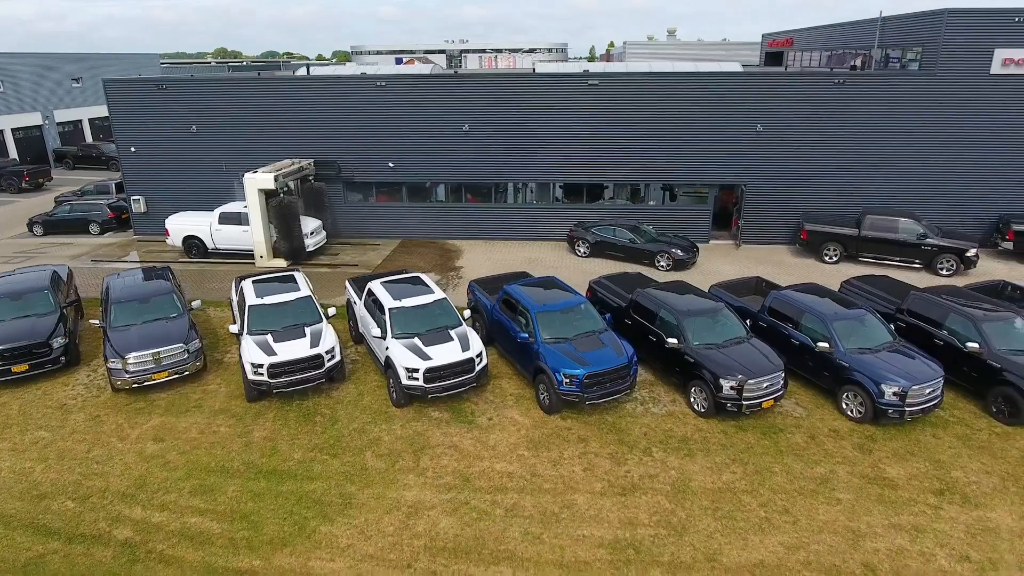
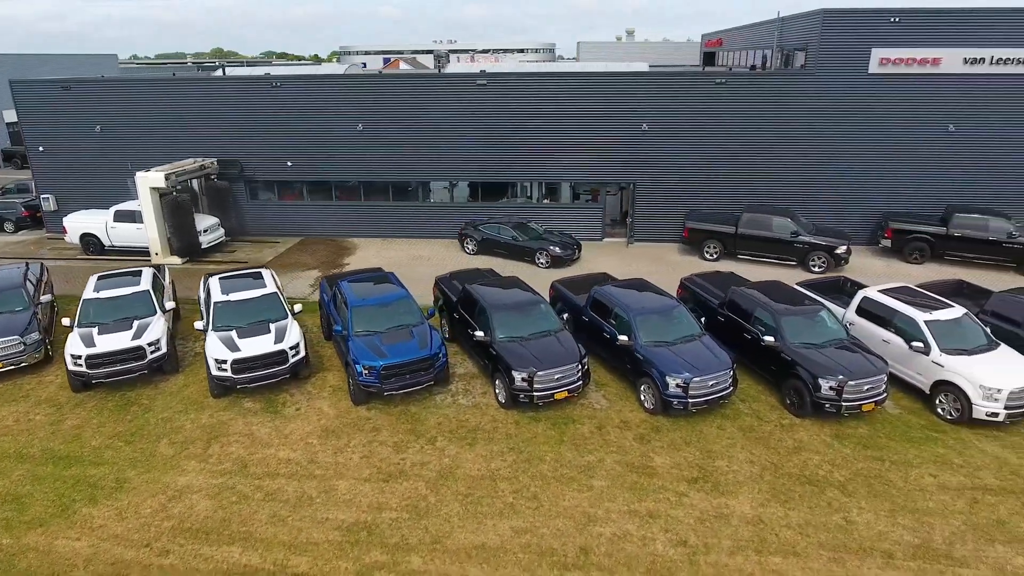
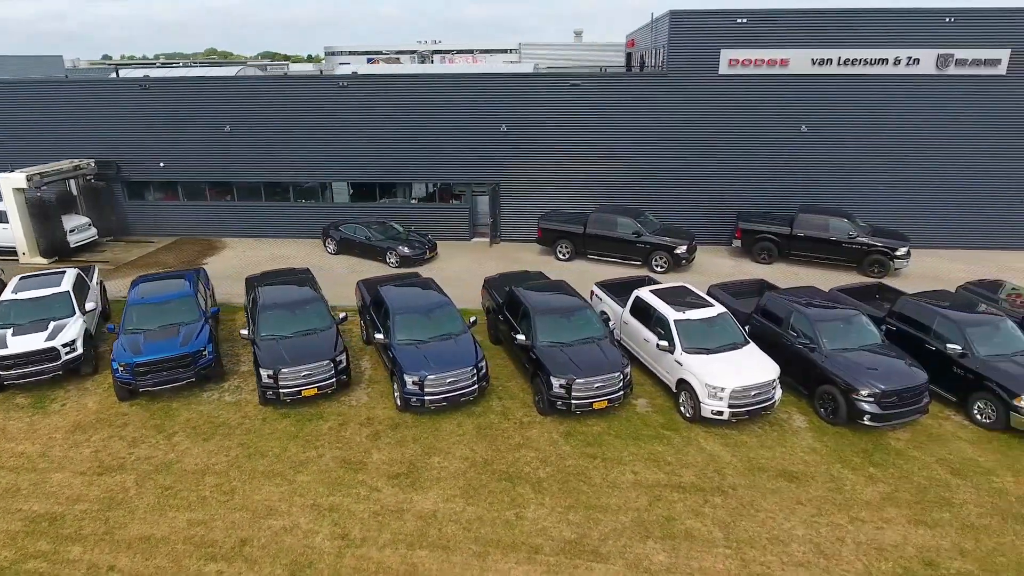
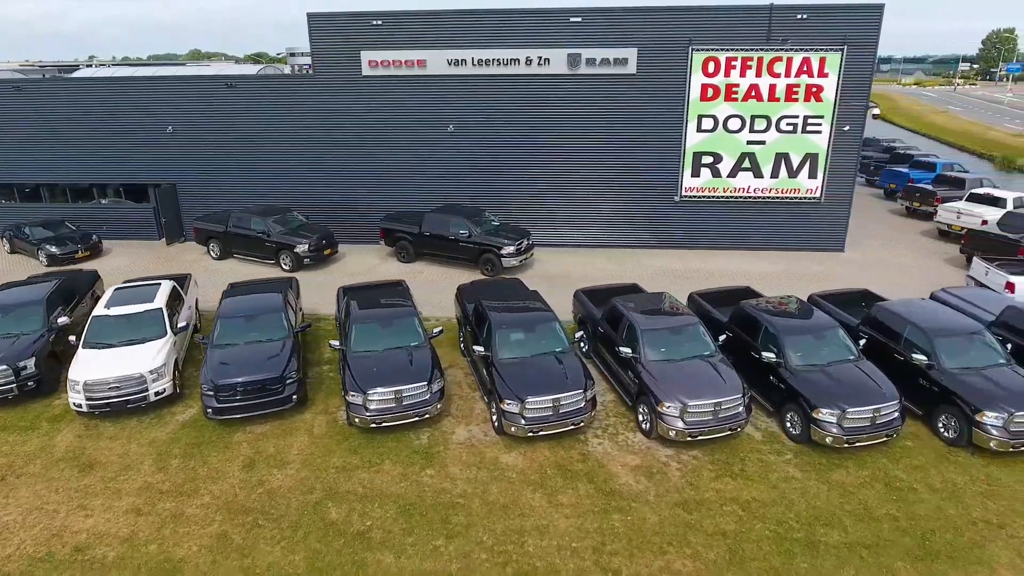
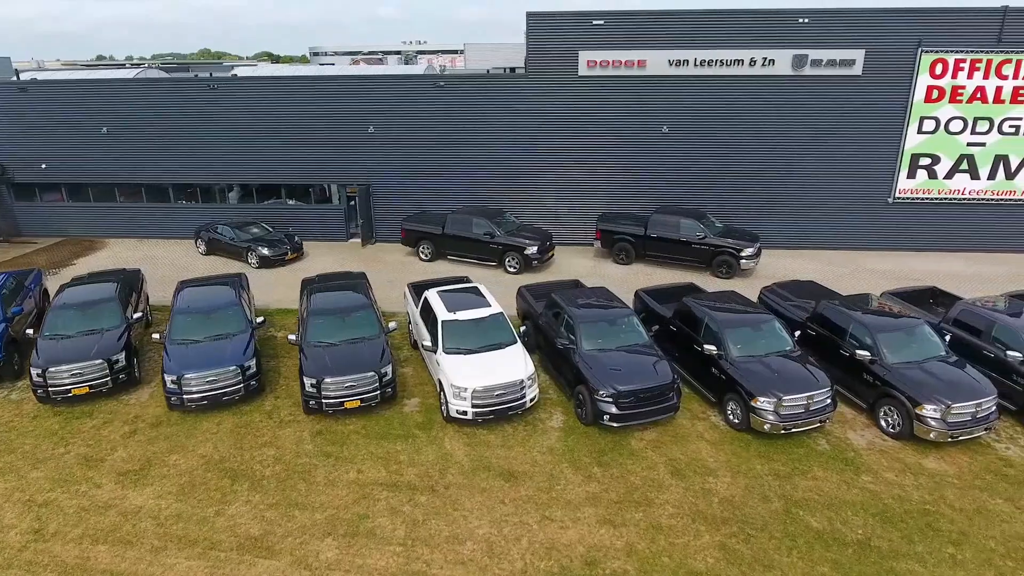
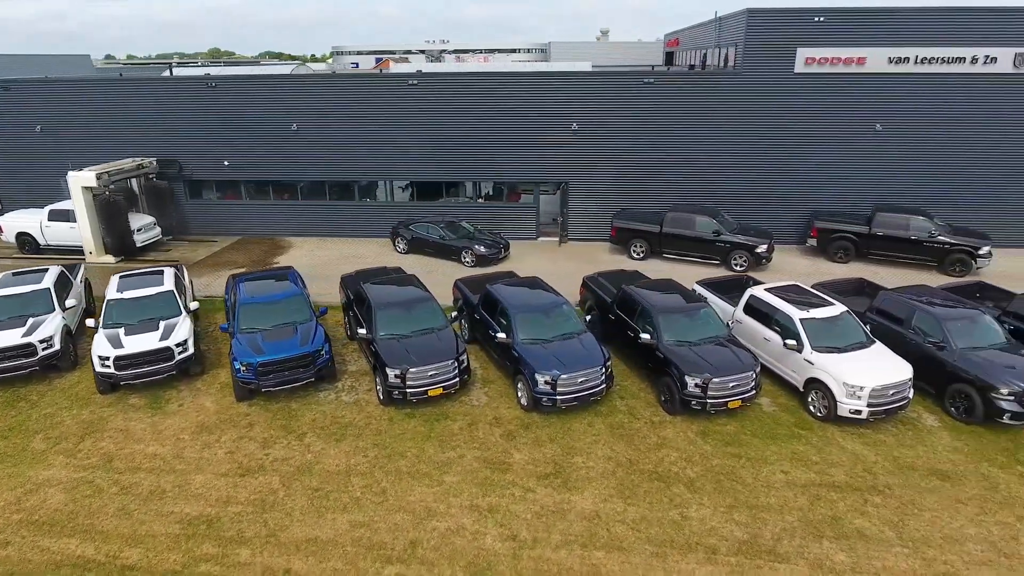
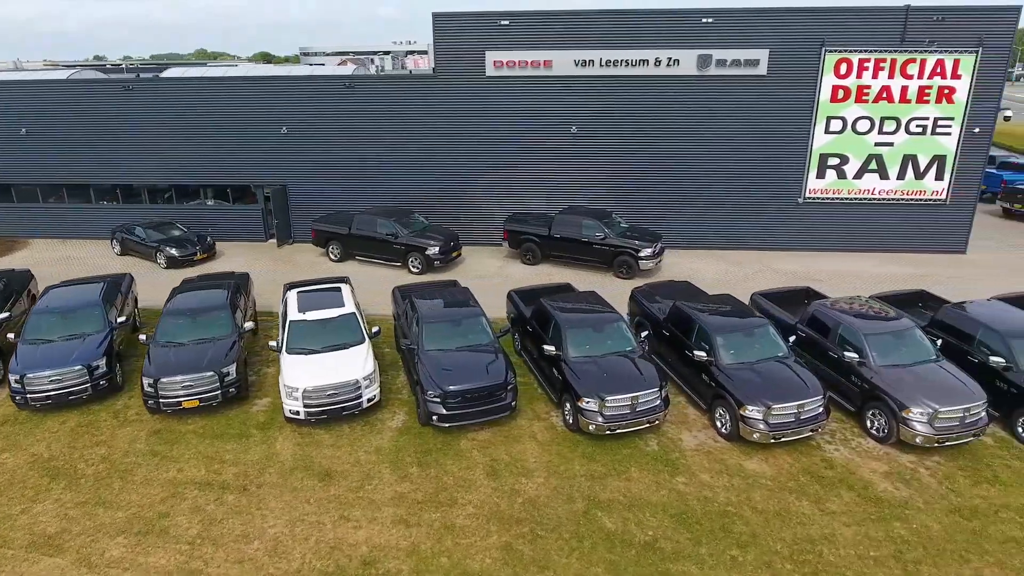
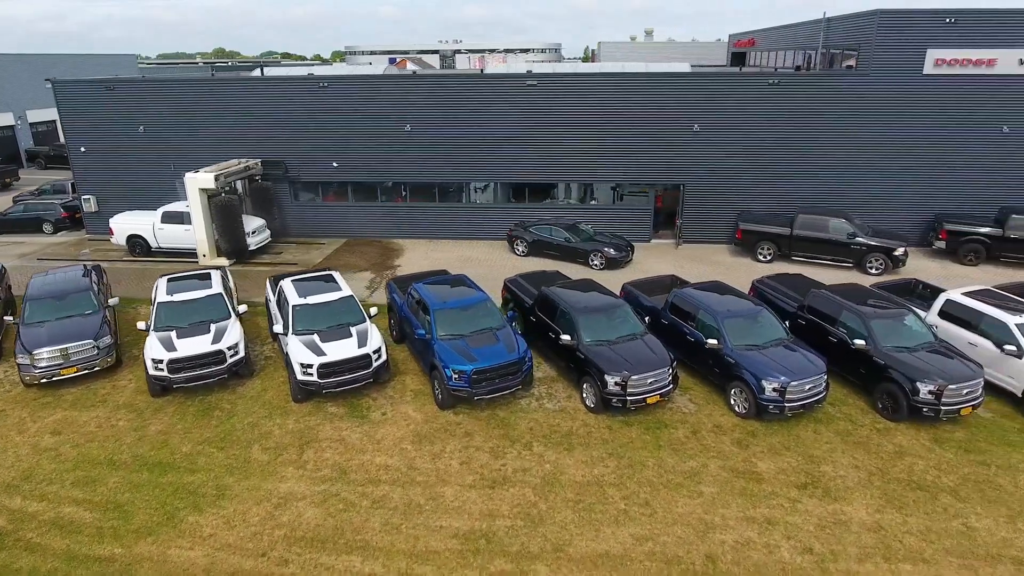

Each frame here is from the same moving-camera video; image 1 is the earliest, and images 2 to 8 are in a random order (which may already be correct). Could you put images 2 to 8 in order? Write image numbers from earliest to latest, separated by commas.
8, 2, 6, 3, 5, 7, 4
